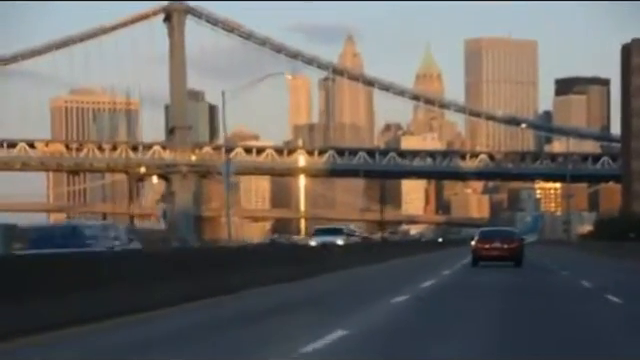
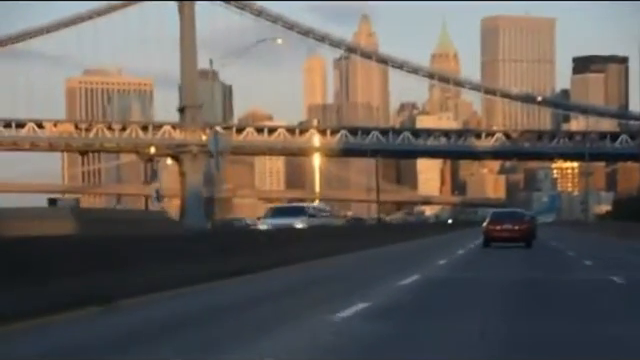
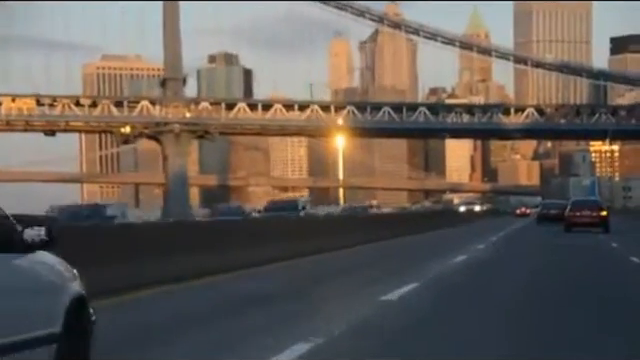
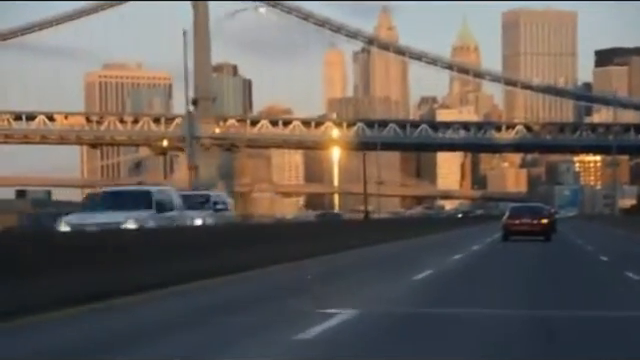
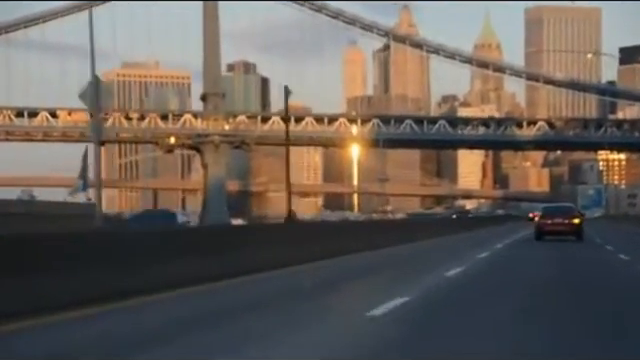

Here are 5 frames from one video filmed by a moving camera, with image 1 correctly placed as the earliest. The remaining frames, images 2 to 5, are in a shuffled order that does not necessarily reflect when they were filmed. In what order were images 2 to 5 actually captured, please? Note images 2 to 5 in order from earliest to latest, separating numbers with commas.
2, 4, 5, 3
